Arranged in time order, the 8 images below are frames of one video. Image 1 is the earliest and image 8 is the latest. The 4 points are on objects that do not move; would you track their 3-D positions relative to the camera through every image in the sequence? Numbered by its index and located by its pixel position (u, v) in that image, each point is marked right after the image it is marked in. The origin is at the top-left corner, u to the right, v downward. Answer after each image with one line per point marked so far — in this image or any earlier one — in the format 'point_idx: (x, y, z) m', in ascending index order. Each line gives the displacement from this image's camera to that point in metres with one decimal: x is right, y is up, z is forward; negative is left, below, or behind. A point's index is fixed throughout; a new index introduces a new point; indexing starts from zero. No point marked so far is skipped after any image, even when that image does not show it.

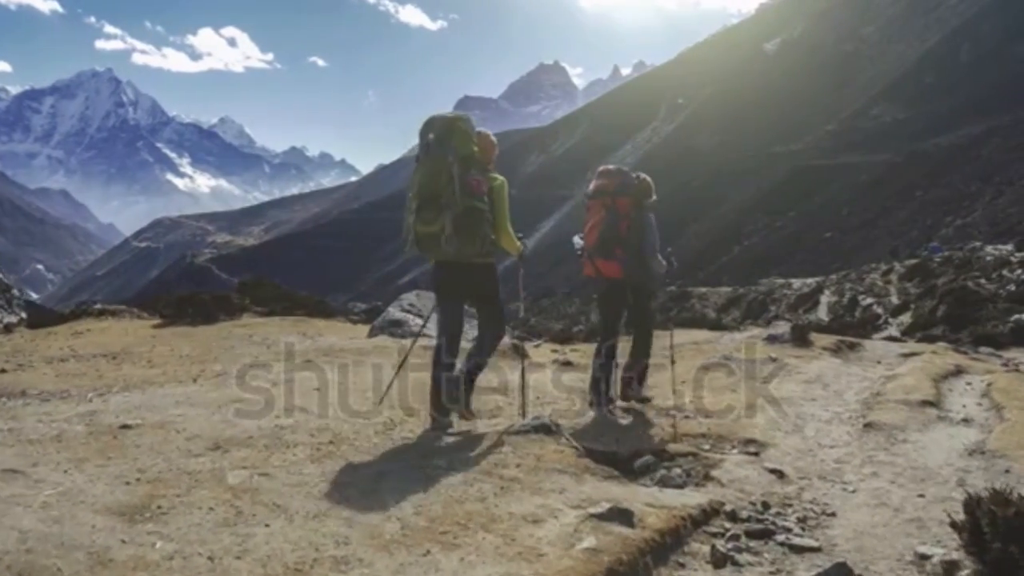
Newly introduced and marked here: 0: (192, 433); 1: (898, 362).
0: (-3.2, -1.5, +8.7) m
1: (+8.4, -1.6, +19.0) m
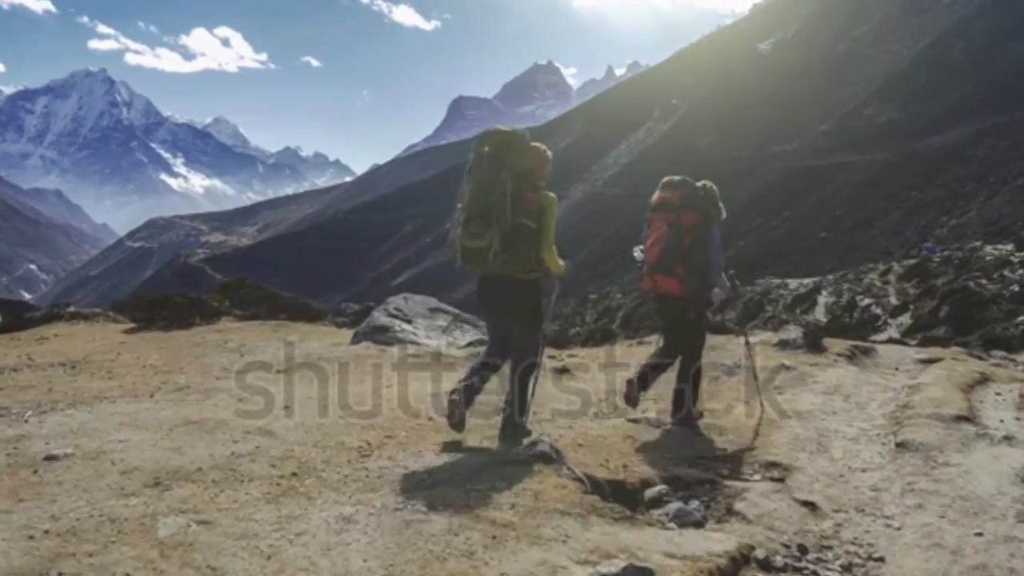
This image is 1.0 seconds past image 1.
0: (-3.3, -1.5, +7.4) m
1: (+8.3, -1.7, +17.8) m
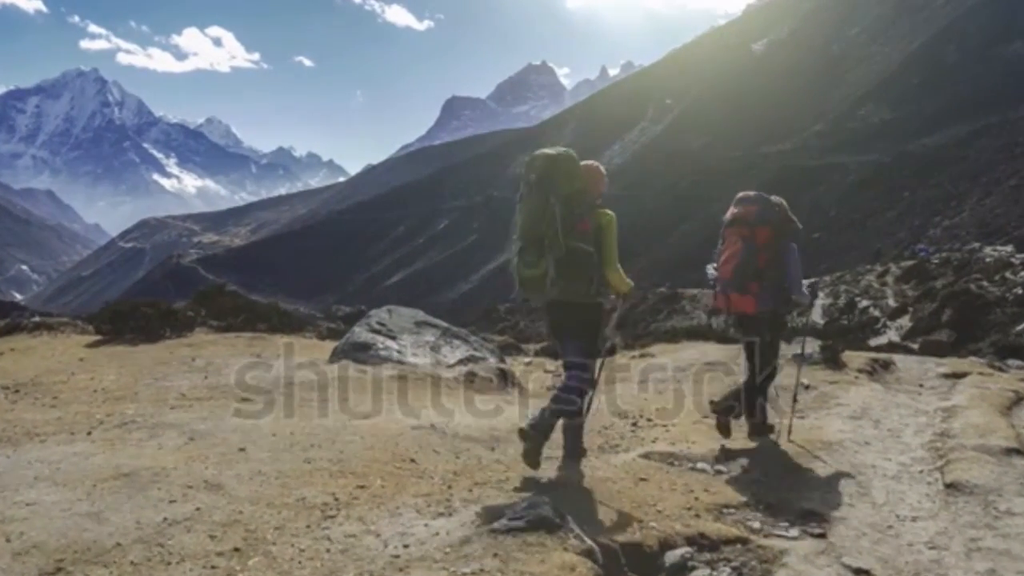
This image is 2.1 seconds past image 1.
0: (-3.3, -1.7, +5.9) m
1: (+8.2, -1.9, +16.4) m
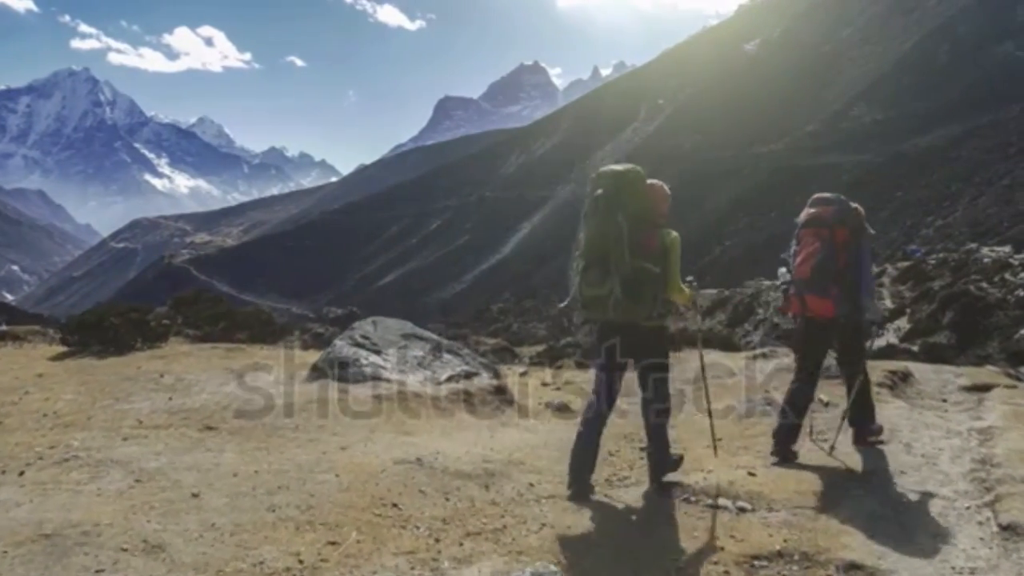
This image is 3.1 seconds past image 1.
0: (-3.3, -1.9, +4.7) m
1: (+8.1, -2.0, +15.2) m
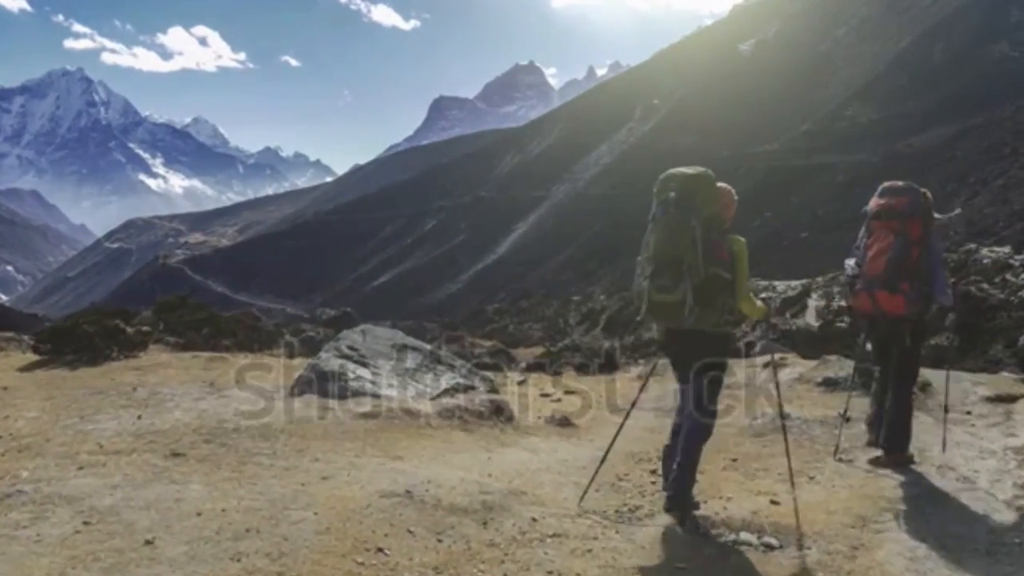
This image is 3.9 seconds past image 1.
0: (-3.3, -2.0, +3.7) m
1: (+8.0, -2.1, +14.3) m
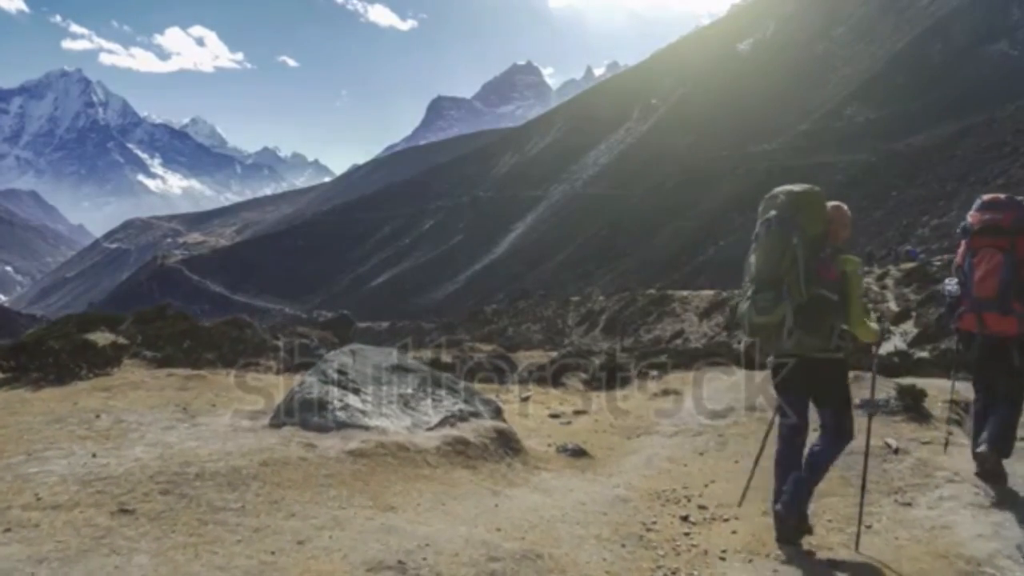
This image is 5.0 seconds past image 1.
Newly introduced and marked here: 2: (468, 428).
0: (-3.2, -2.2, +2.3) m
1: (+8.2, -2.3, +12.9) m
2: (-0.7, -1.9, +11.6) m
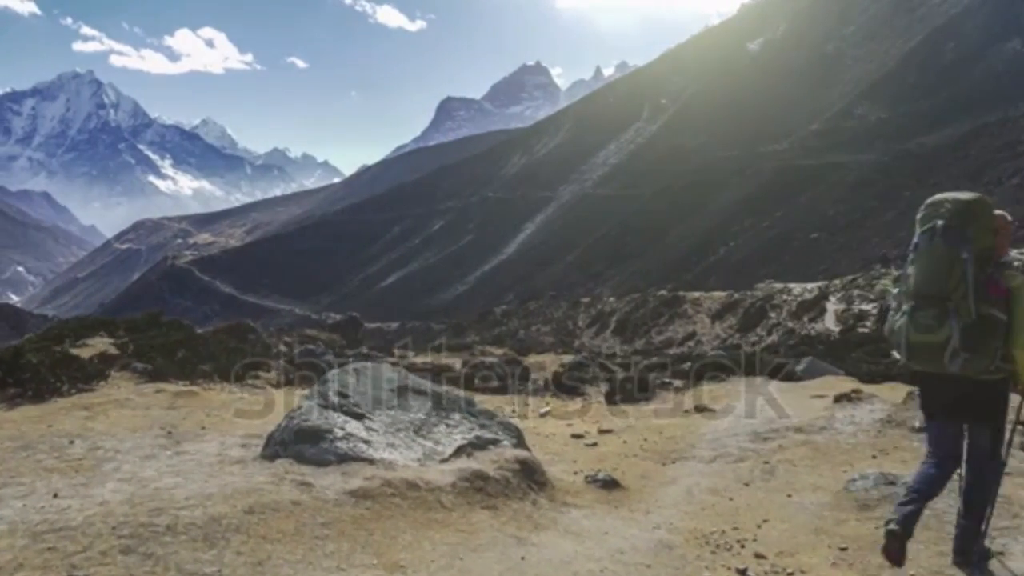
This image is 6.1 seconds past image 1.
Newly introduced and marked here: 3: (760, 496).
0: (-3.0, -2.3, +0.9) m
1: (+8.5, -2.5, +11.4) m
2: (-0.5, -2.0, +10.2) m
3: (+3.2, -2.7, +11.3) m
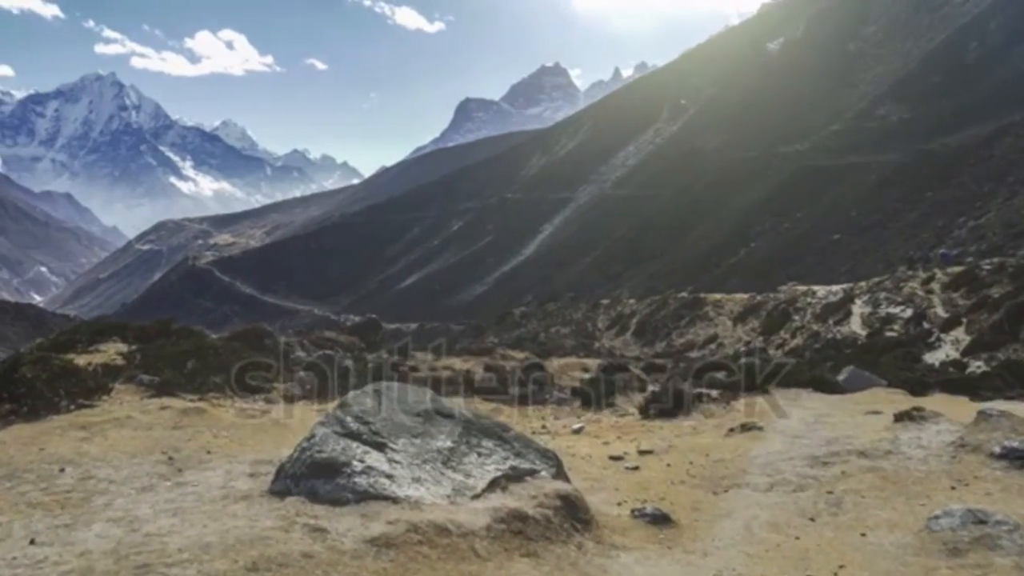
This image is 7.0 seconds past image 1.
0: (-2.7, -2.5, -0.2) m
1: (+8.9, -2.6, +10.0) m
2: (0.0, -2.1, +9.0) m
3: (+3.6, -2.8, +10.0) m
